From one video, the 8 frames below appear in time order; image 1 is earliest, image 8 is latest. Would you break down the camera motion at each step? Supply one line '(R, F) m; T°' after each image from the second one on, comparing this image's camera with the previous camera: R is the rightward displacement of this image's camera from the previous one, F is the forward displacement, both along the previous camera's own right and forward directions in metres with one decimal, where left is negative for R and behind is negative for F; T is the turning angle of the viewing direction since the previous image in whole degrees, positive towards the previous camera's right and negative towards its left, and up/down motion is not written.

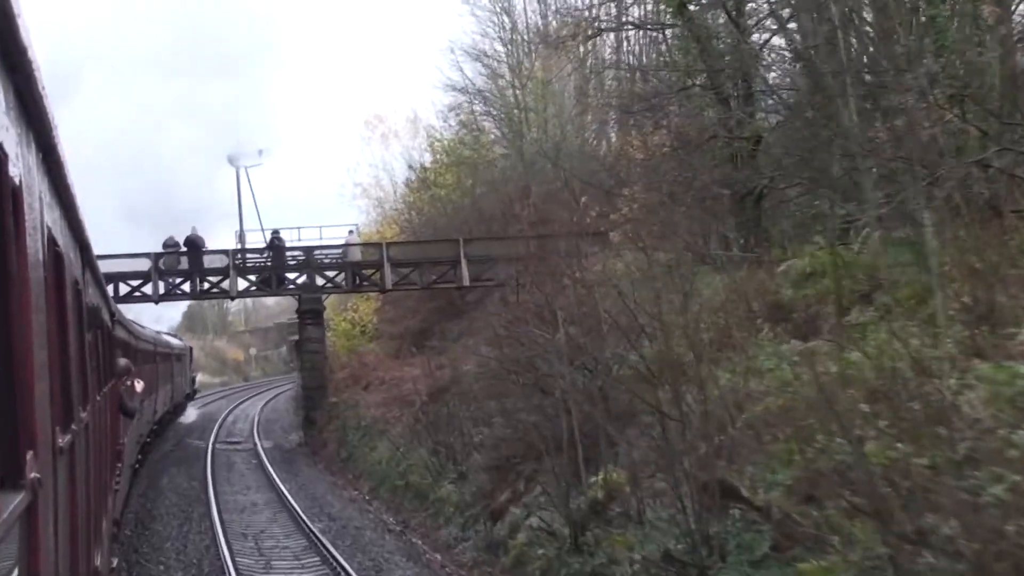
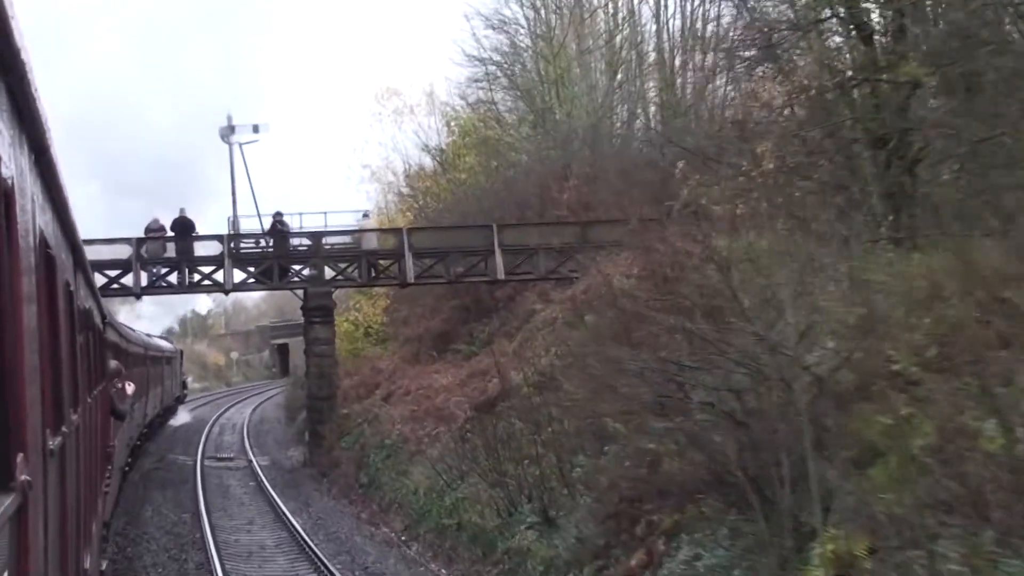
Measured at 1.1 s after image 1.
(-0.9, +4.3) m; +1°
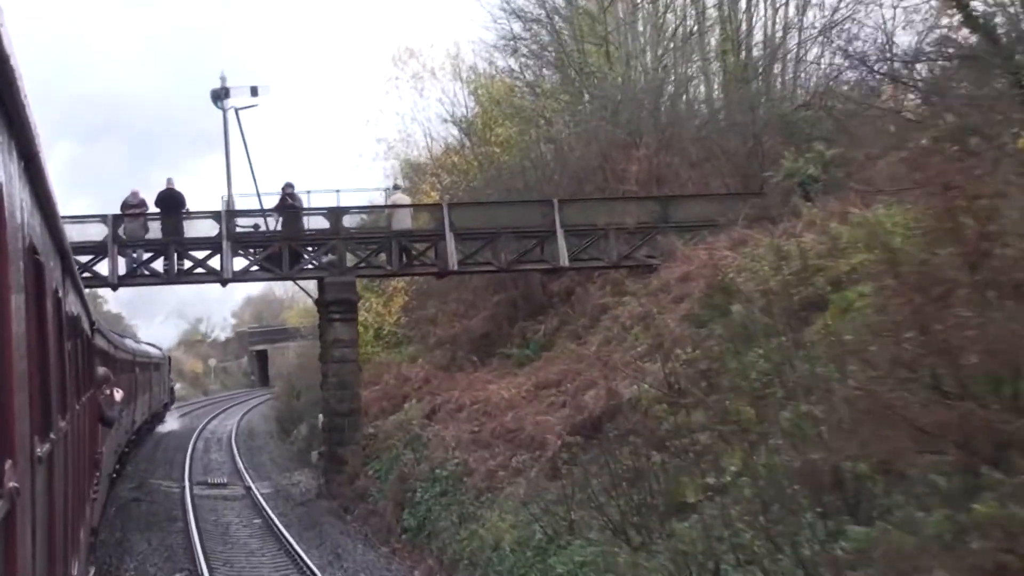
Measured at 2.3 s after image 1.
(-1.1, +4.8) m; +1°
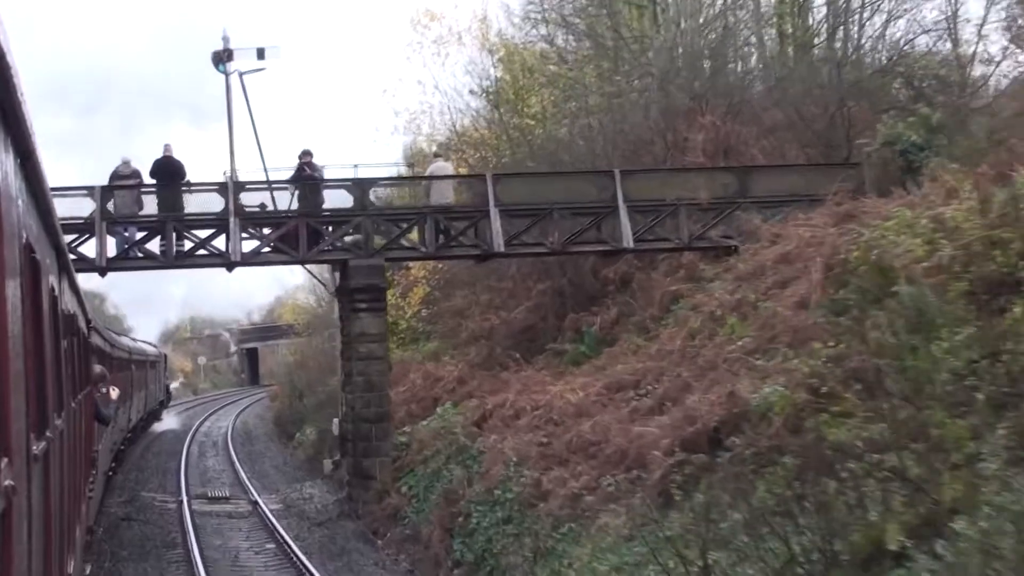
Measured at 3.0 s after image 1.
(-0.7, +2.9) m; 0°
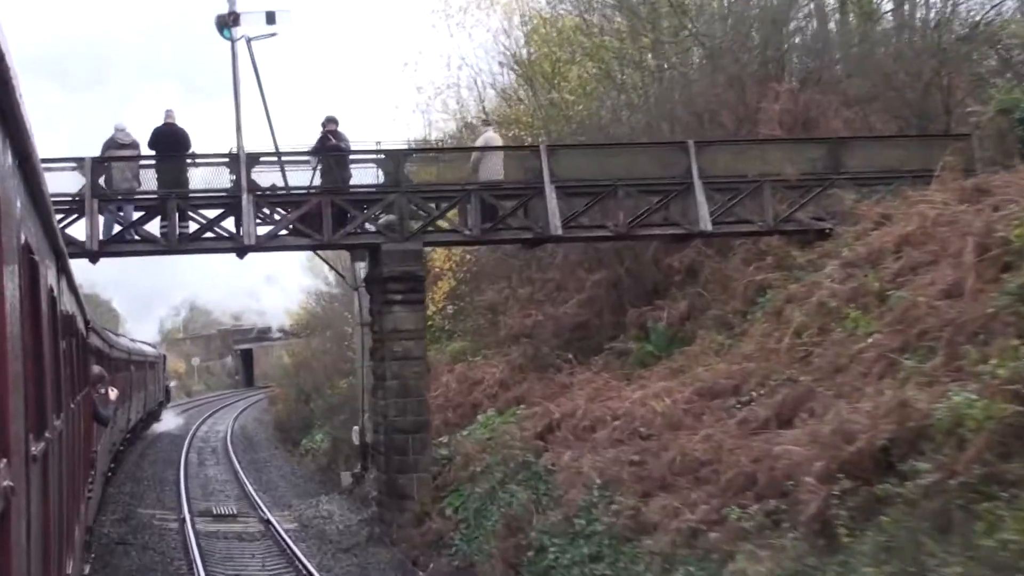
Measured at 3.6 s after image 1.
(-0.6, +2.4) m; 0°
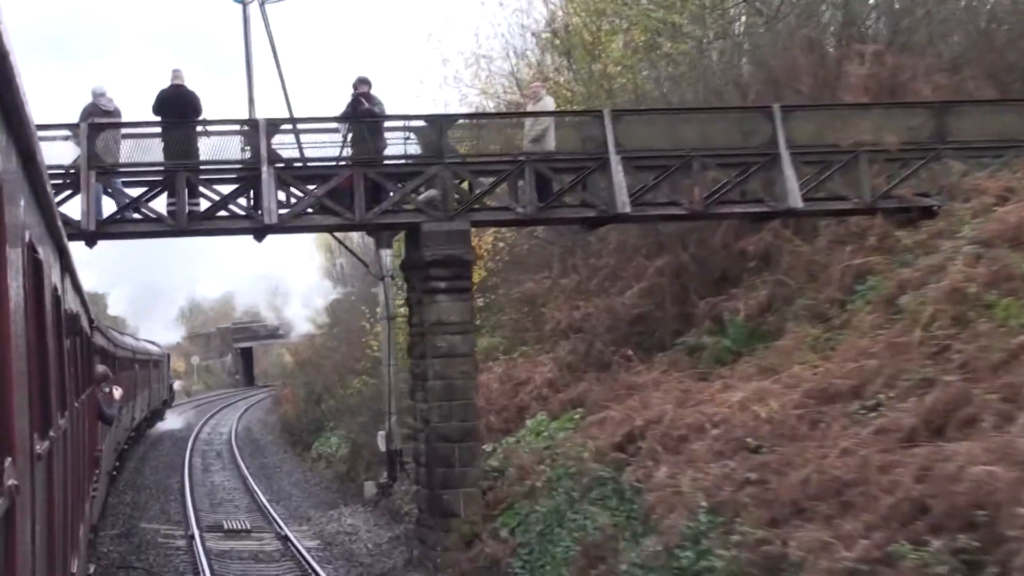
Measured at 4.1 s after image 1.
(-0.5, +1.9) m; 0°
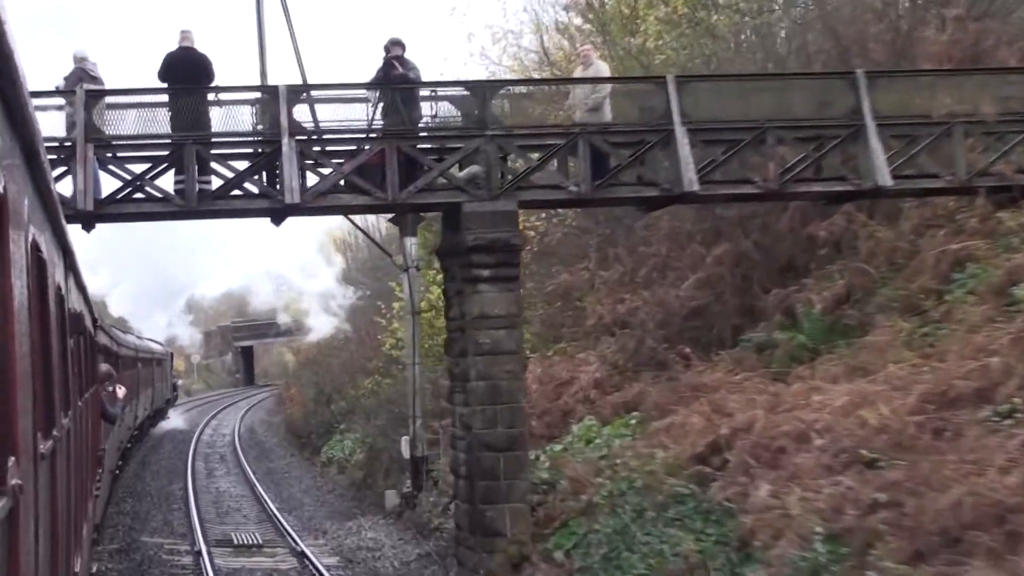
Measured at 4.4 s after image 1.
(-0.3, +1.5) m; 0°
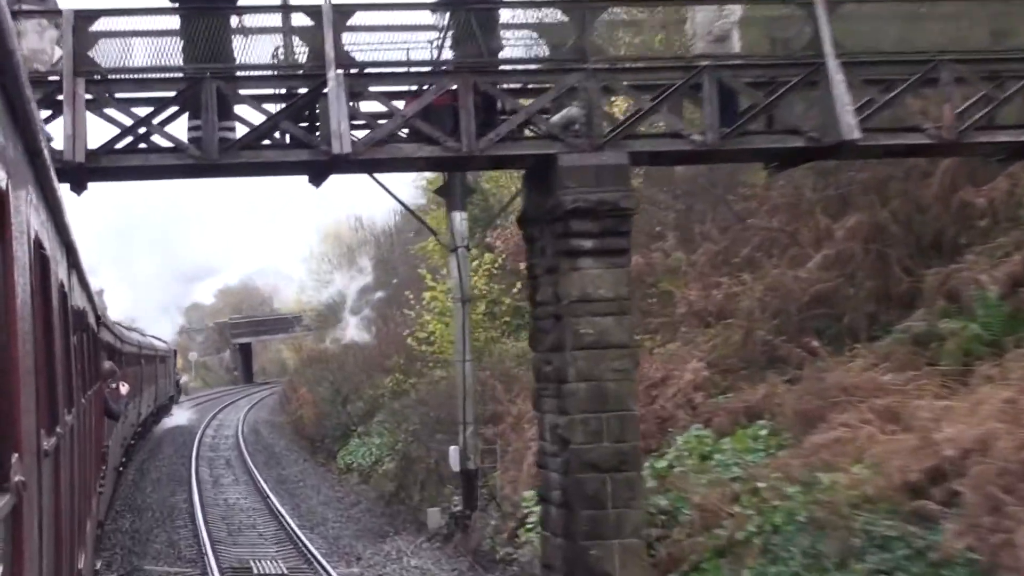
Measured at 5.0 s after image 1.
(-0.6, +2.4) m; 0°
